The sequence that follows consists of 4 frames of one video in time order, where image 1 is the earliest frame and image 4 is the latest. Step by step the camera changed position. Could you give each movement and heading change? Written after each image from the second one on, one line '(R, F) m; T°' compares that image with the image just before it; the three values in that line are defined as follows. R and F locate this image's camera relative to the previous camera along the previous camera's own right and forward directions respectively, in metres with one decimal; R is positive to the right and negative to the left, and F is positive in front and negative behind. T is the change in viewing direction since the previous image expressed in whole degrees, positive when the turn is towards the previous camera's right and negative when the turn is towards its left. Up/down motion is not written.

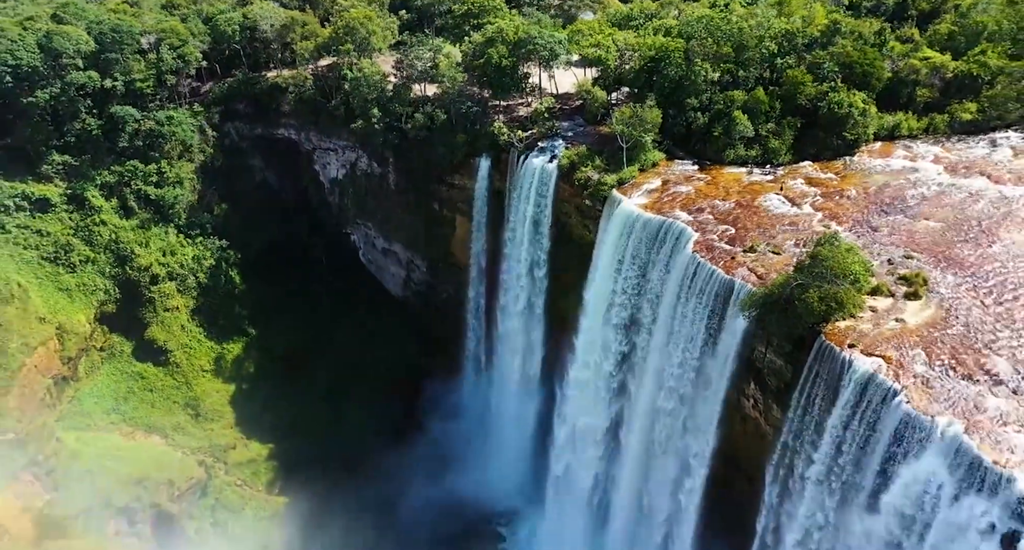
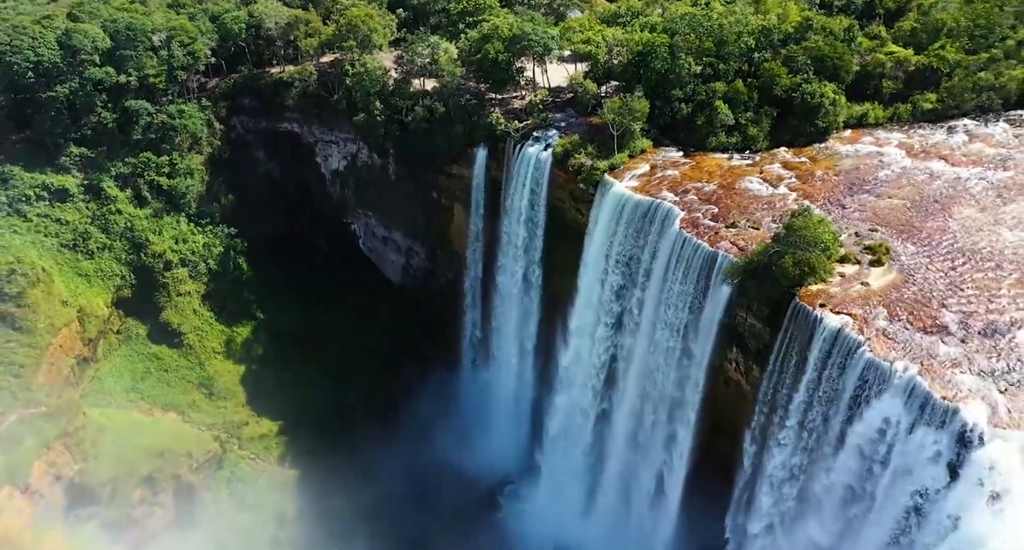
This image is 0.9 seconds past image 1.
(-0.6, -2.0) m; +1°
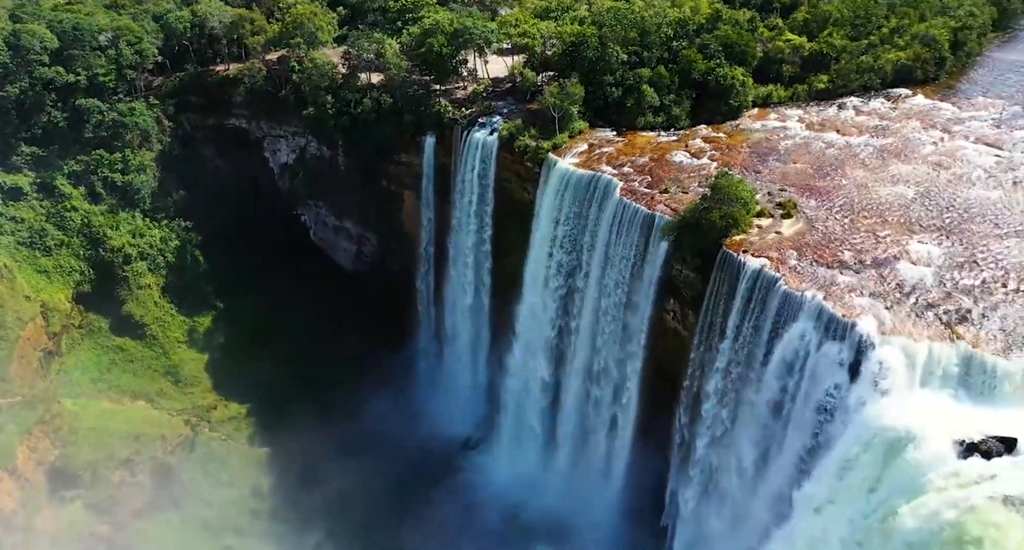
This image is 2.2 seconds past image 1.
(-1.6, -3.0) m; +6°
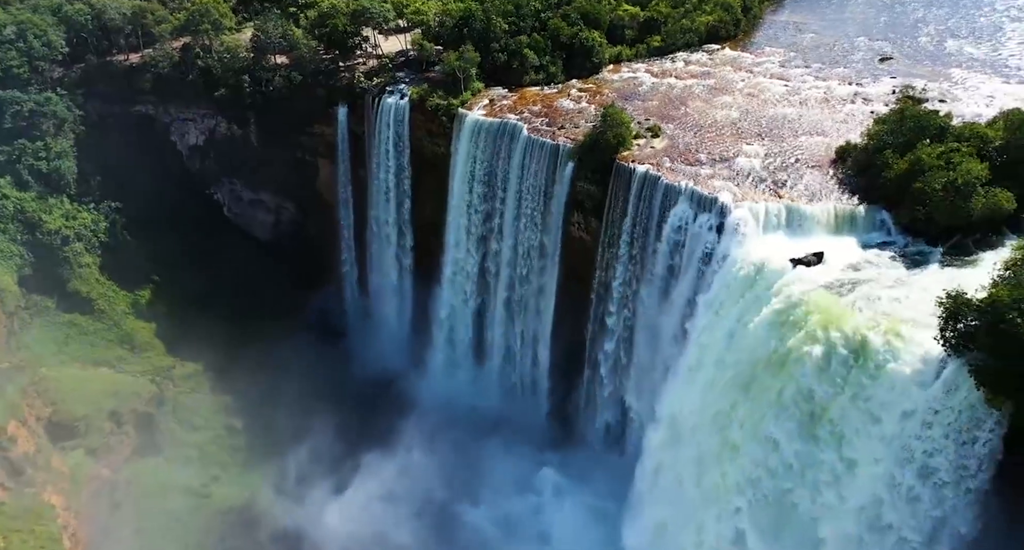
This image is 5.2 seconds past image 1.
(-5.4, -7.0) m; +13°
